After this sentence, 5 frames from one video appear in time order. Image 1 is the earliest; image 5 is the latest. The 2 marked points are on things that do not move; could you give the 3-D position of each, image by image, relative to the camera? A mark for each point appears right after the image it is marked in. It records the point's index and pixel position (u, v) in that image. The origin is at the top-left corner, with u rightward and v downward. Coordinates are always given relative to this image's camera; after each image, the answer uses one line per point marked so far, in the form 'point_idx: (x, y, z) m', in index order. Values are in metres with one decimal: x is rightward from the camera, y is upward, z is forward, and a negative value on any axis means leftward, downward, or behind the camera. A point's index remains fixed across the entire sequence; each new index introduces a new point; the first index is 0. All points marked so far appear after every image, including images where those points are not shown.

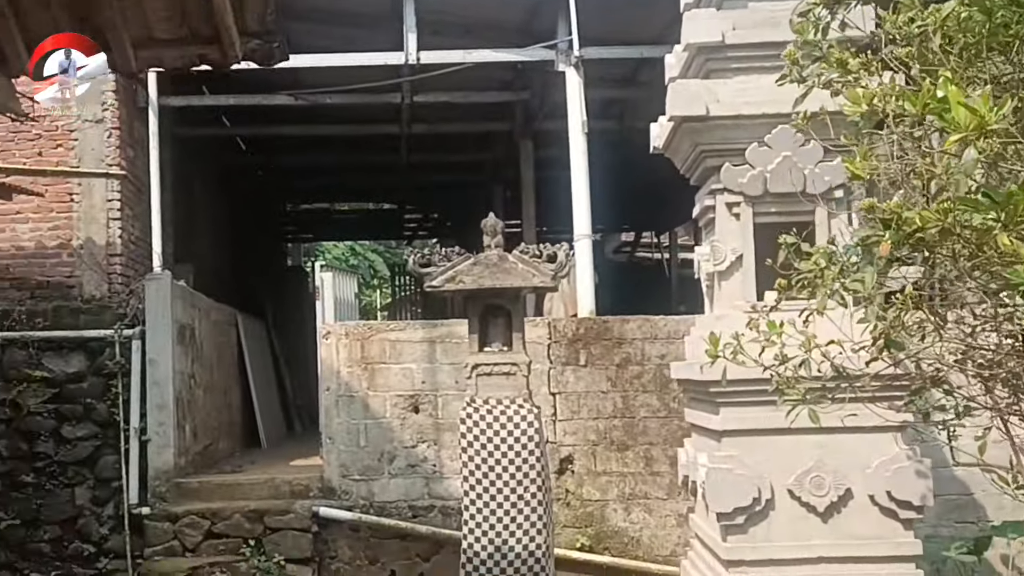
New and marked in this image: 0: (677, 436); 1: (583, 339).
0: (+1.2, -1.0, +7.5) m
1: (+0.5, -0.4, +7.5) m
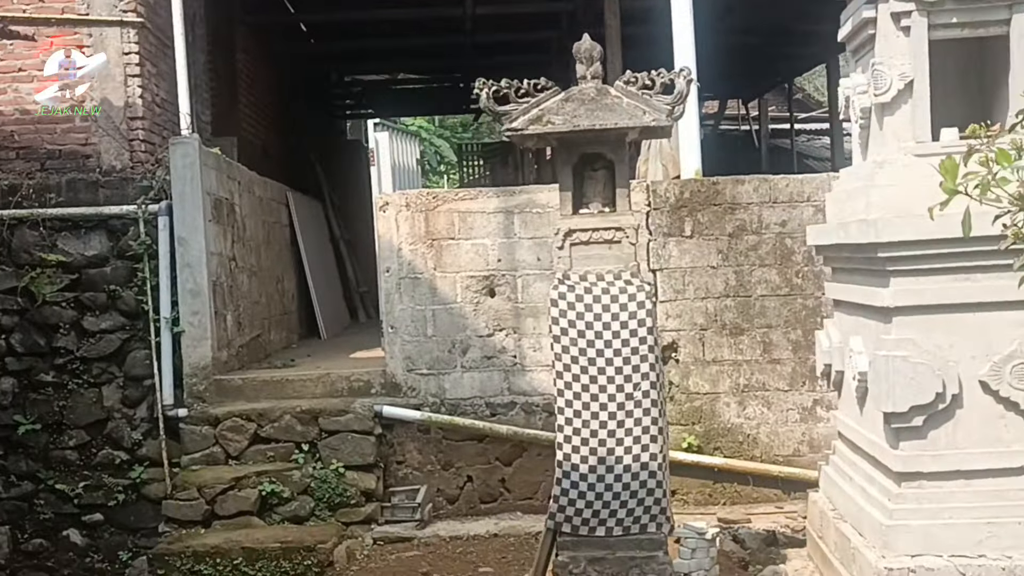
0: (+1.7, -0.2, +6.3) m
1: (+1.0, +0.5, +6.3) m
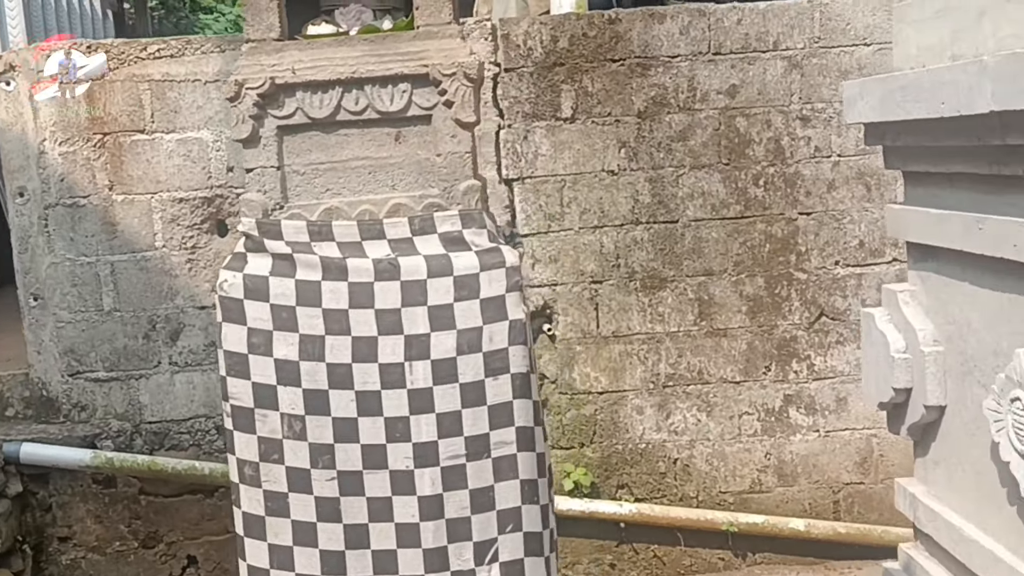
0: (+0.9, +0.1, +3.7) m
1: (+0.2, +0.7, +3.5) m
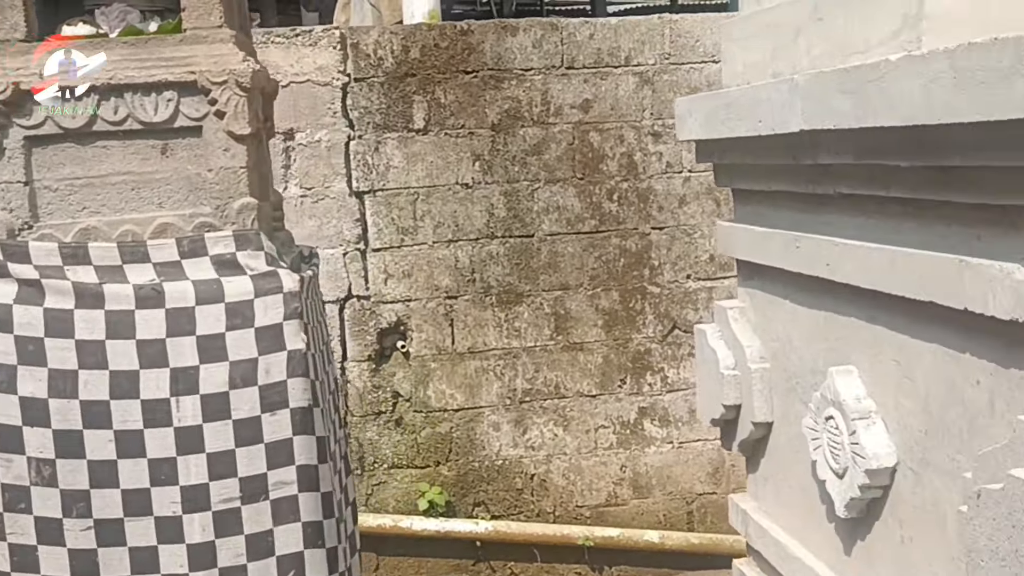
0: (+0.4, +0.1, +3.7) m
1: (-0.3, +0.7, +3.4) m
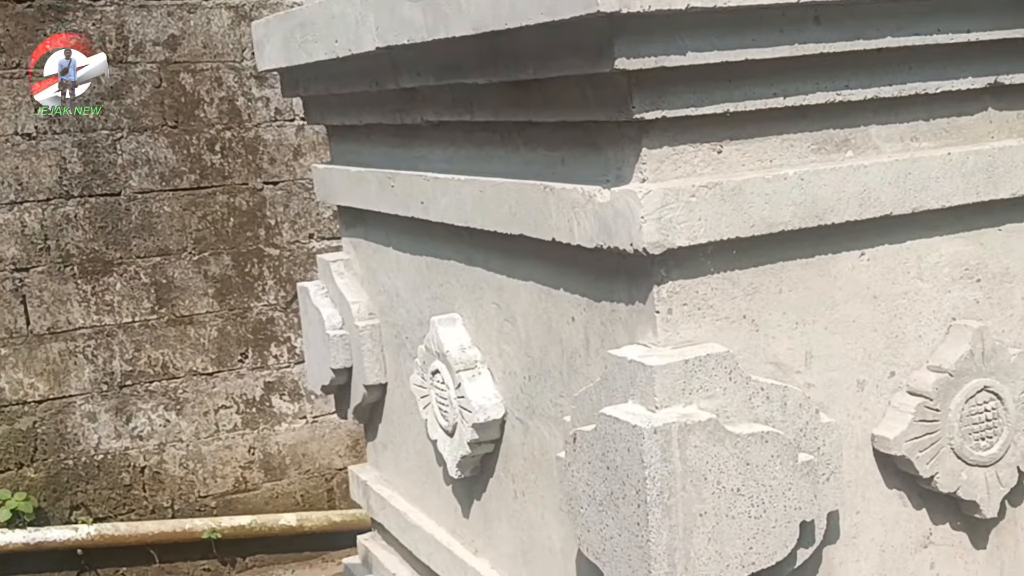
0: (-0.9, +0.2, +3.3) m
1: (-1.5, +0.8, +2.9) m
